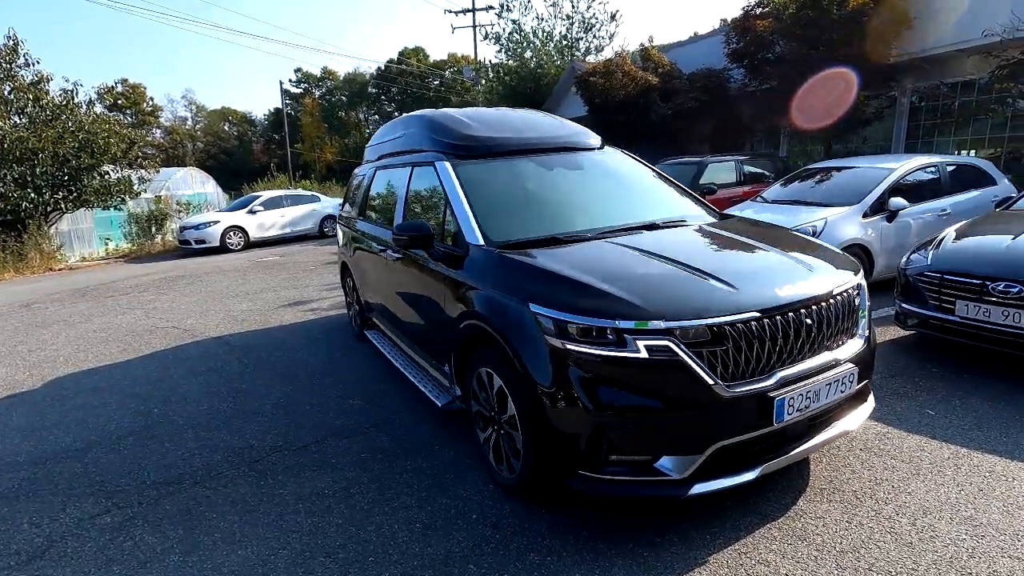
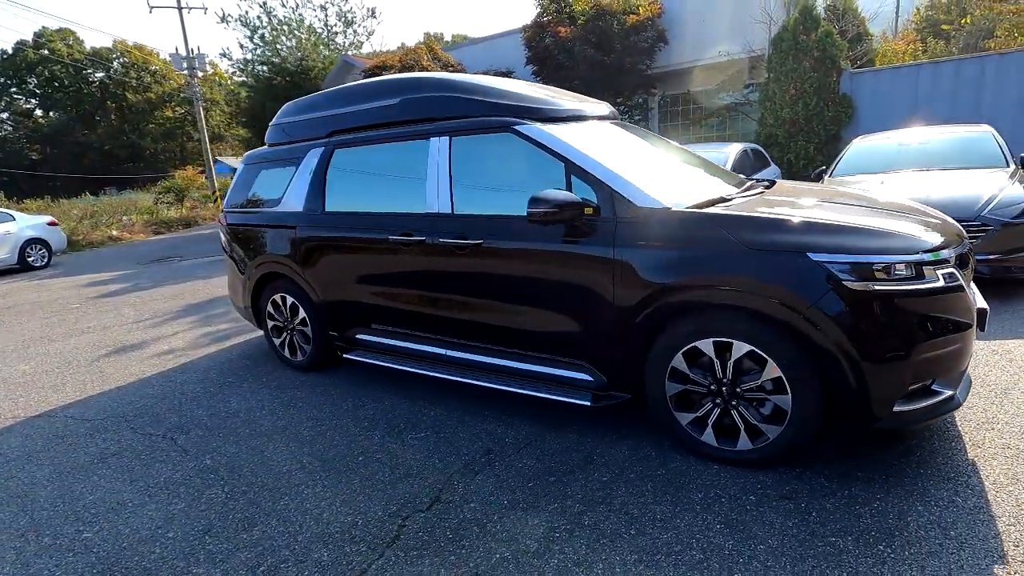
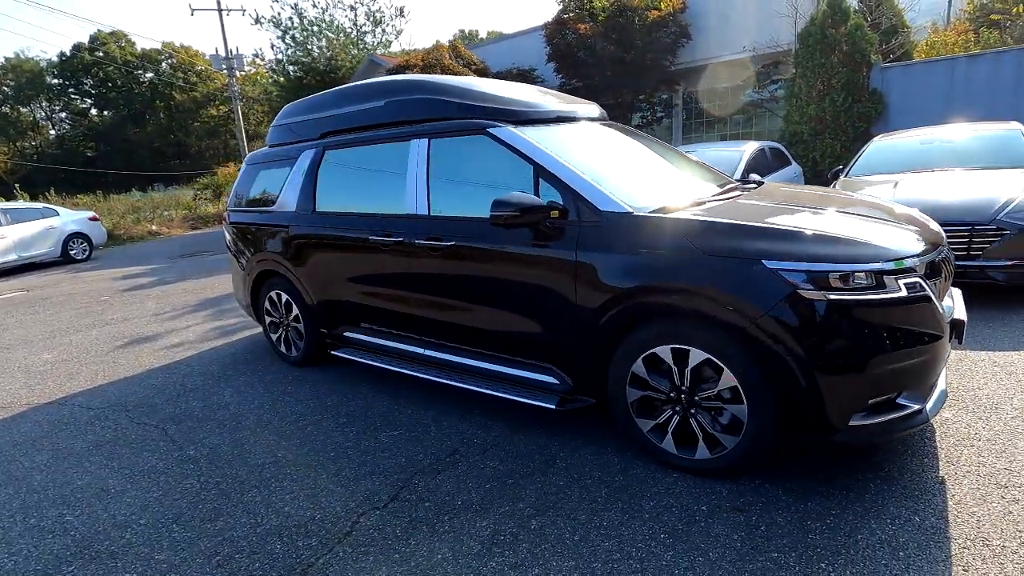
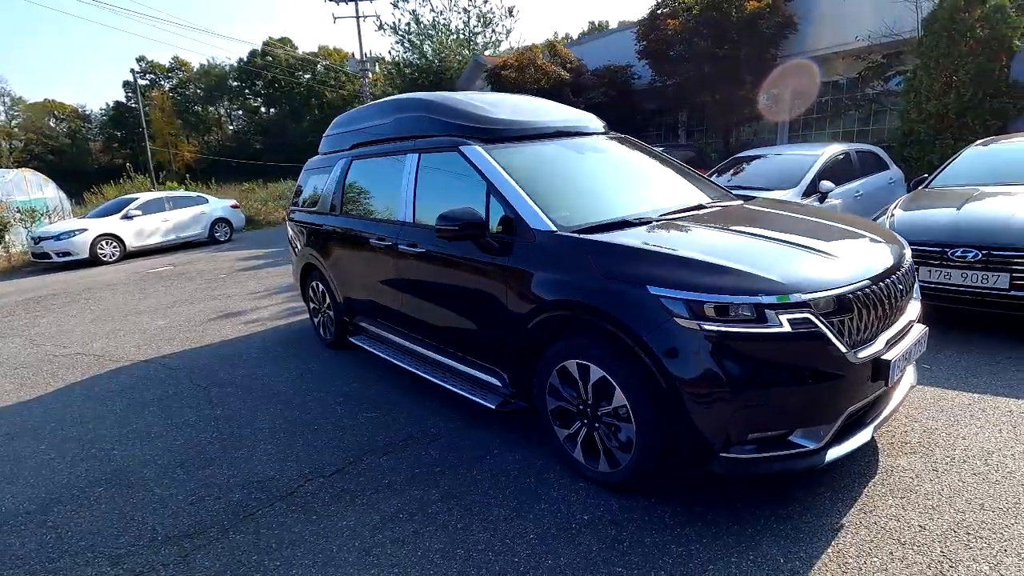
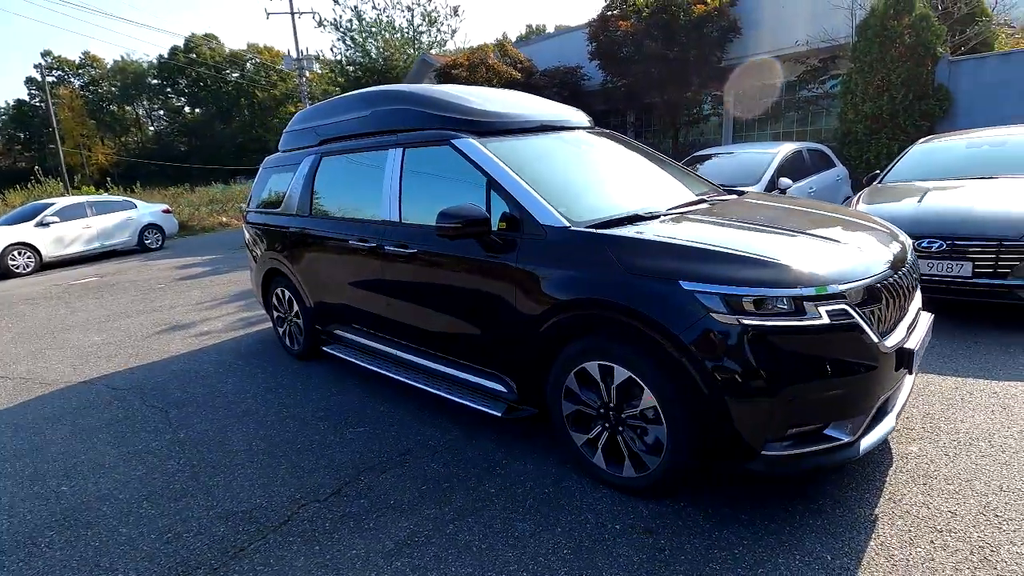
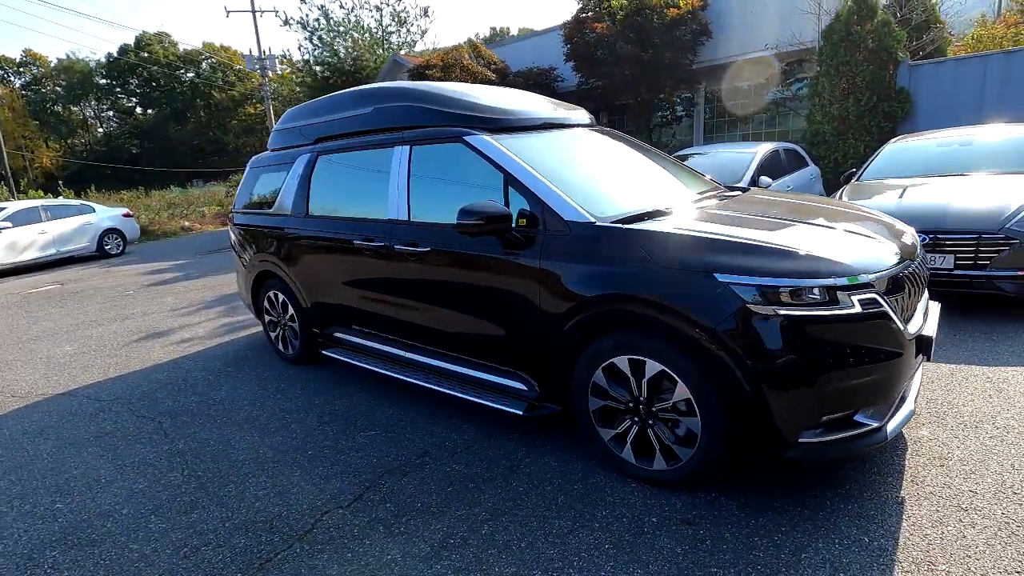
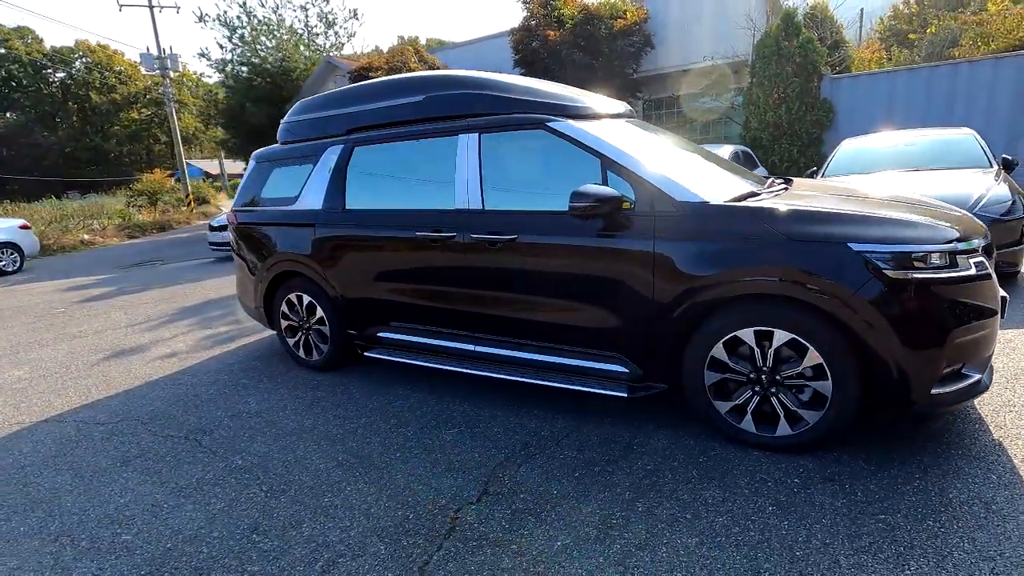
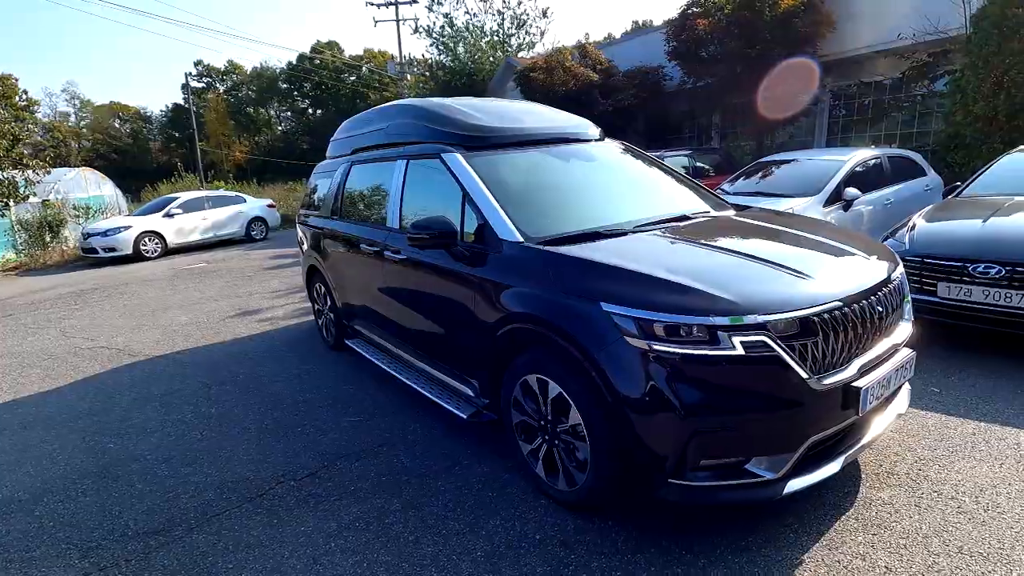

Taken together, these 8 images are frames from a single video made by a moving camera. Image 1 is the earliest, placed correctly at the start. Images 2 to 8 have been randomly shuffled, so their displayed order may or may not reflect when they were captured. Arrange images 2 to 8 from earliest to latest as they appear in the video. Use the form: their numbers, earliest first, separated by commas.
8, 4, 5, 6, 3, 2, 7
